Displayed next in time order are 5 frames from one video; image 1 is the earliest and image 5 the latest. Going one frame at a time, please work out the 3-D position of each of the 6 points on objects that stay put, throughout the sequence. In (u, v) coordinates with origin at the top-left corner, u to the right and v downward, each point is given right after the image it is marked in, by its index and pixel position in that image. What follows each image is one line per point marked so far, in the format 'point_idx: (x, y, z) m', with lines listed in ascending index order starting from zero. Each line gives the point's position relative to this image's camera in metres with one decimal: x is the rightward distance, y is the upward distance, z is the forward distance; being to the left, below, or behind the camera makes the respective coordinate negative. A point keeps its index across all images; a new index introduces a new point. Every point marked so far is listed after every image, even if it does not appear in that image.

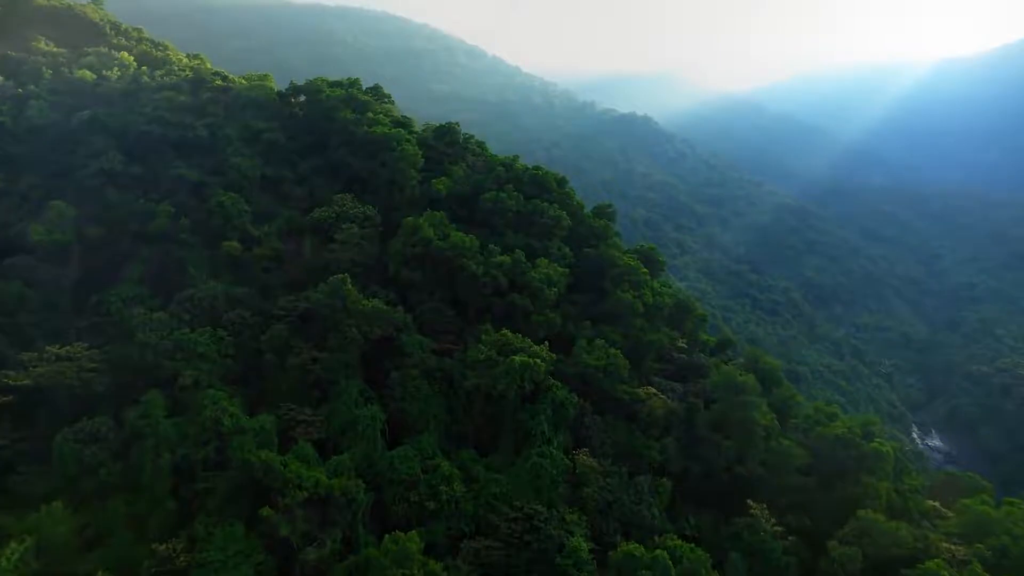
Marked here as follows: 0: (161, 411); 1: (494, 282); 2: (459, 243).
0: (-6.7, -2.4, +14.1) m
1: (-0.4, +0.1, +18.1) m
2: (-1.3, +1.1, +18.3) m
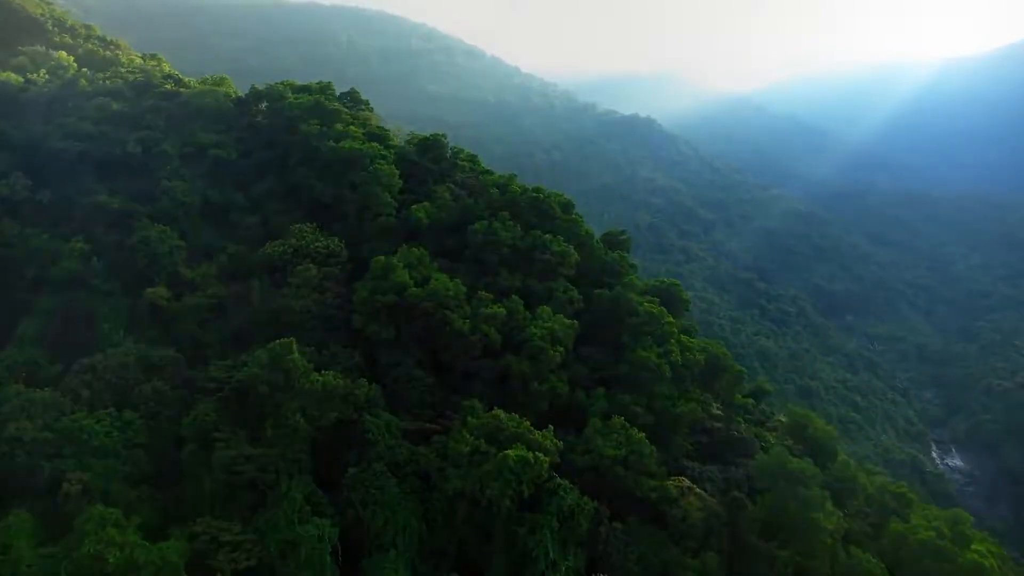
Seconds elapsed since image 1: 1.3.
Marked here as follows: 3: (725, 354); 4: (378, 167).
0: (-6.8, -3.5, +10.4) m
1: (-0.5, -1.0, +14.4) m
2: (-1.4, -0.1, +14.6) m
3: (+4.9, -1.6, +17.2) m
4: (-3.3, +3.0, +18.4) m
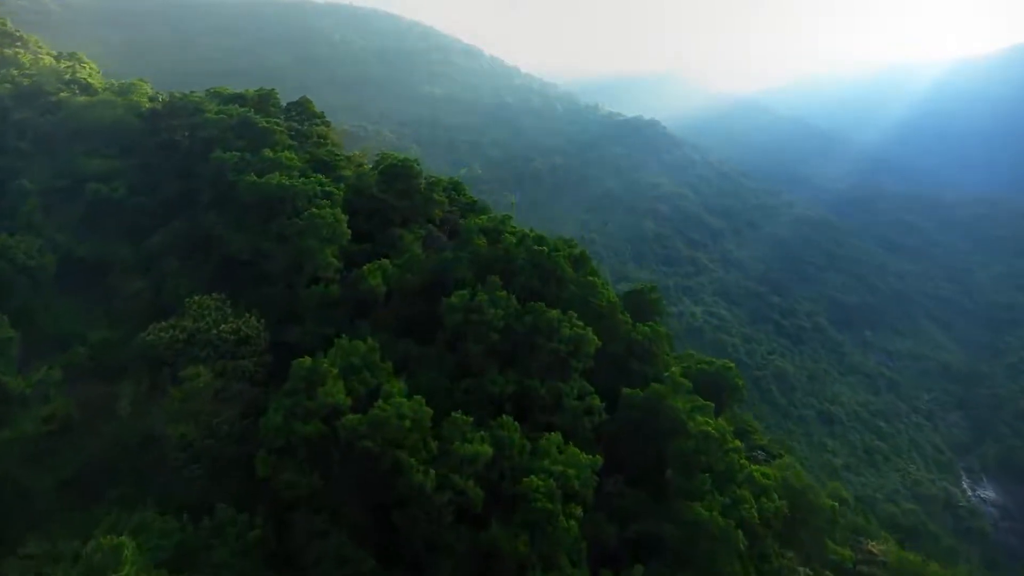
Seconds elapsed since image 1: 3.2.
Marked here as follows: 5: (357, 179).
0: (-6.9, -5.1, +5.2) m
1: (-0.7, -2.6, +9.2) m
2: (-1.5, -1.7, +9.4) m
3: (+4.8, -3.2, +12.0) m
4: (-3.4, +1.4, +13.2) m
5: (-3.3, +2.3, +15.8) m
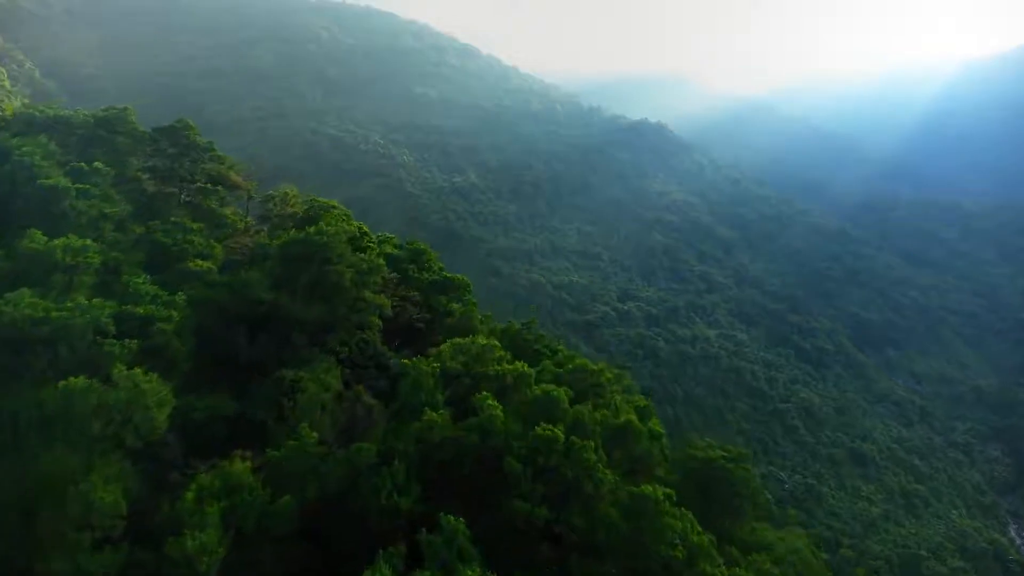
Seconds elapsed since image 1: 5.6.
0: (-7.1, -7.2, -1.5) m
1: (-0.8, -4.7, +2.6) m
2: (-1.7, -3.8, +2.7) m
3: (+4.6, -5.3, +5.3) m
4: (-3.6, -0.7, +6.5) m
5: (-3.4, +0.3, +9.1) m
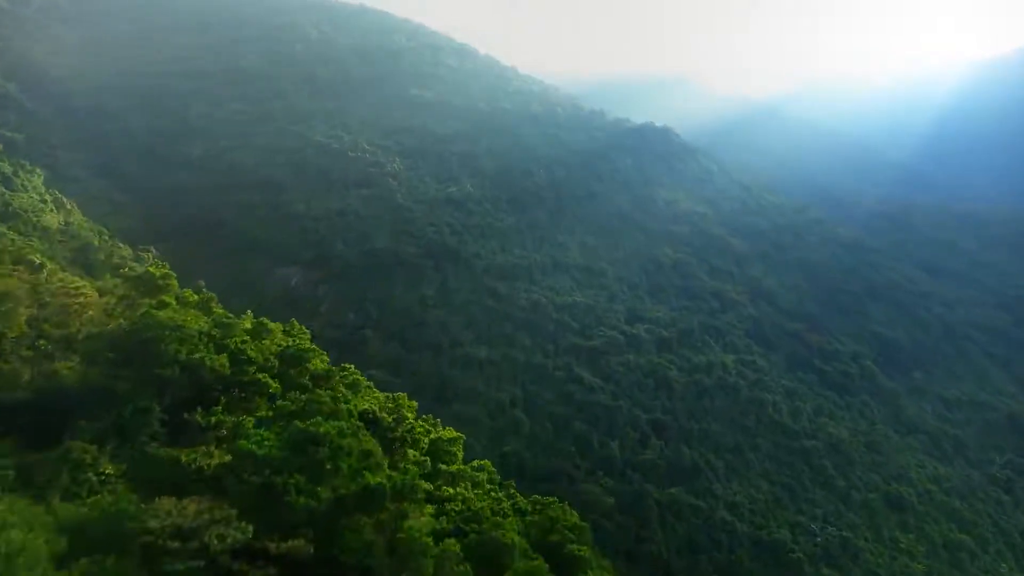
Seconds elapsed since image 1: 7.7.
0: (-7.2, -9.2, -7.6) m
1: (-1.0, -6.7, -3.6) m
2: (-1.8, -5.7, -3.4) m
3: (+4.5, -7.2, -0.9) m
4: (-3.7, -2.6, +0.4) m
5: (-3.6, -1.7, +2.9) m
